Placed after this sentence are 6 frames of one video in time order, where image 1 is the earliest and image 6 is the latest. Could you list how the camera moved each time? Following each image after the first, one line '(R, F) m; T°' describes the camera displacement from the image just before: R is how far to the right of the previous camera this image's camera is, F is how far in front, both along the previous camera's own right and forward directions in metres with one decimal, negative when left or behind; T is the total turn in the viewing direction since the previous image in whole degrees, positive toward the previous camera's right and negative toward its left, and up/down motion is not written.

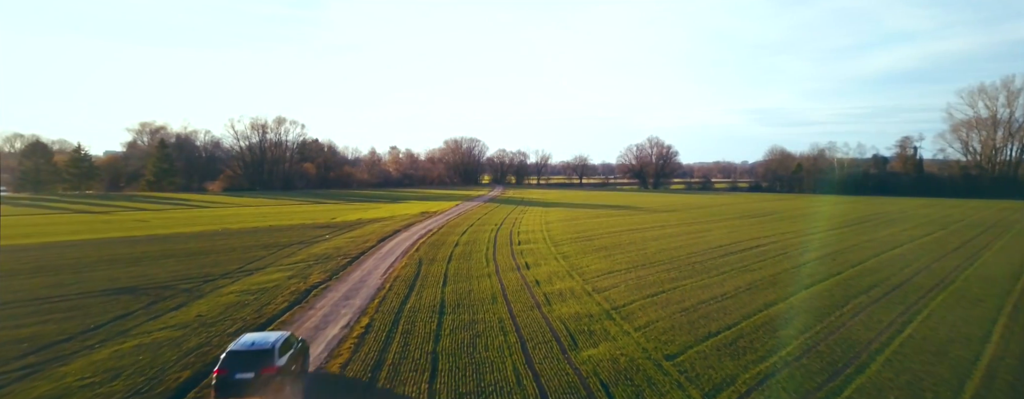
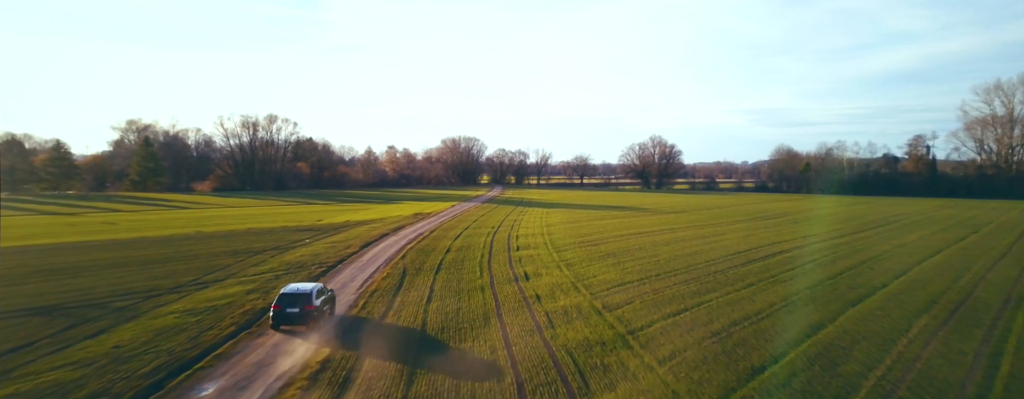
(+0.2, +3.0) m; 0°
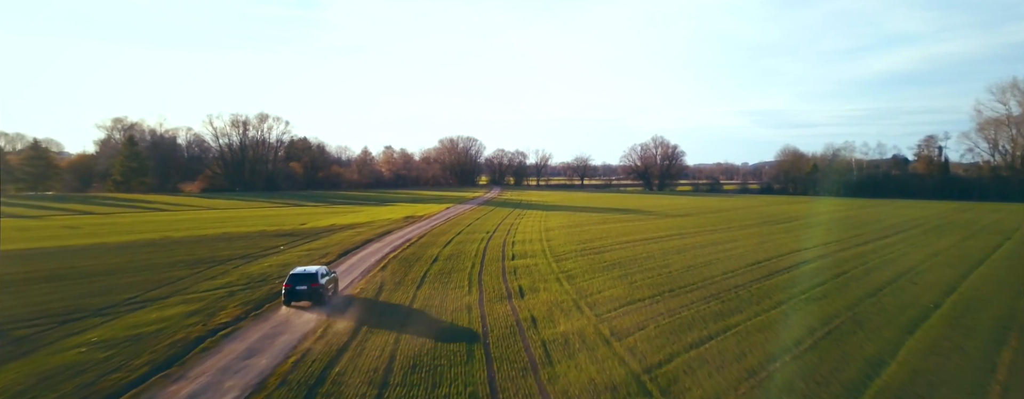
(+0.3, +2.9) m; 0°
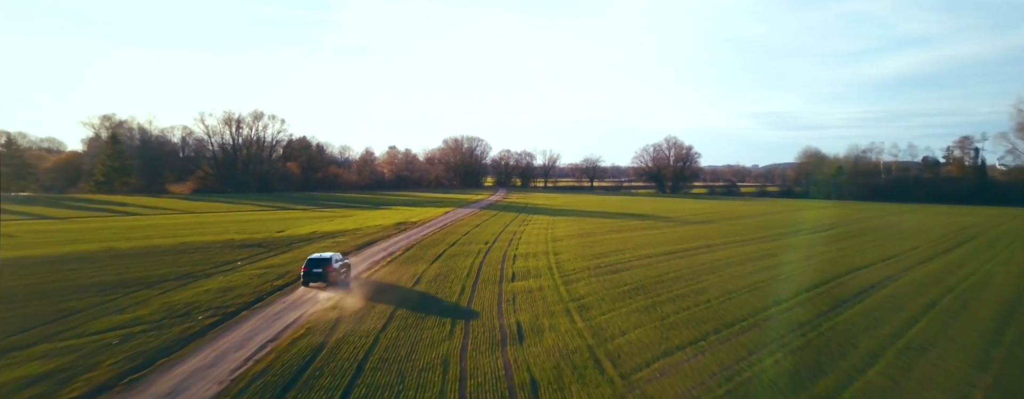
(+0.4, +4.8) m; -1°
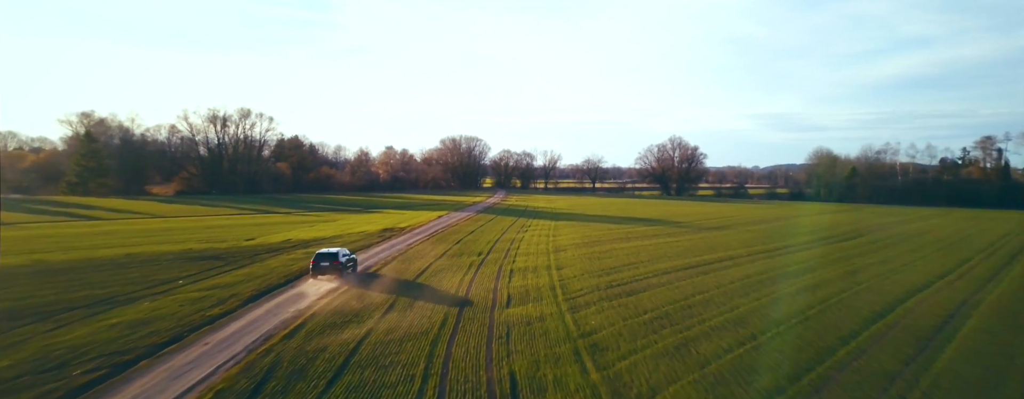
(+0.2, +4.0) m; 0°
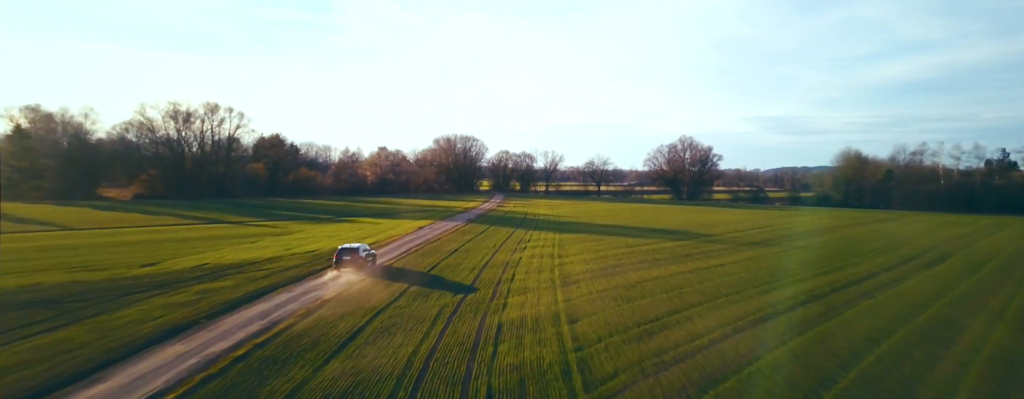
(+0.5, +8.8) m; 0°
